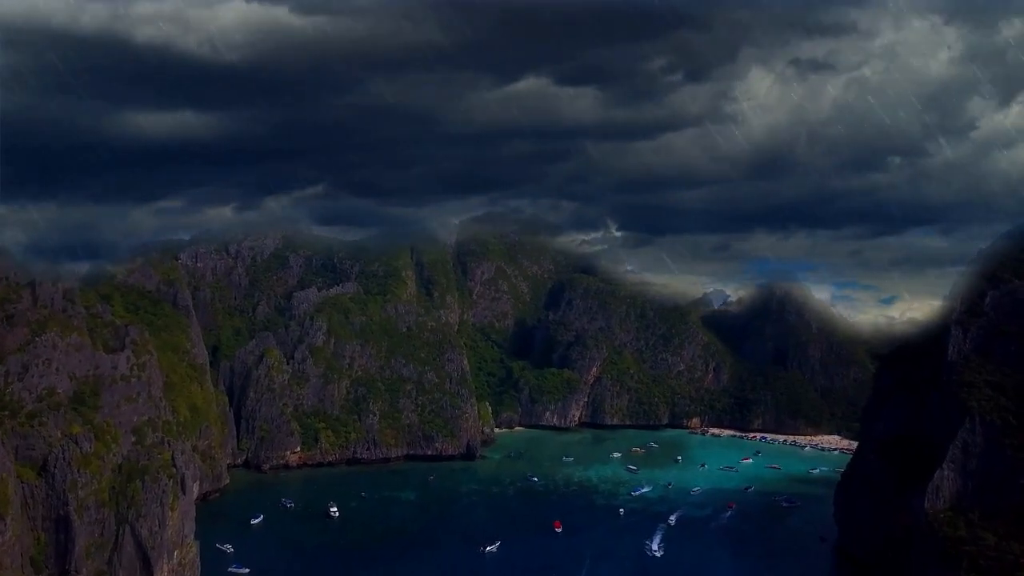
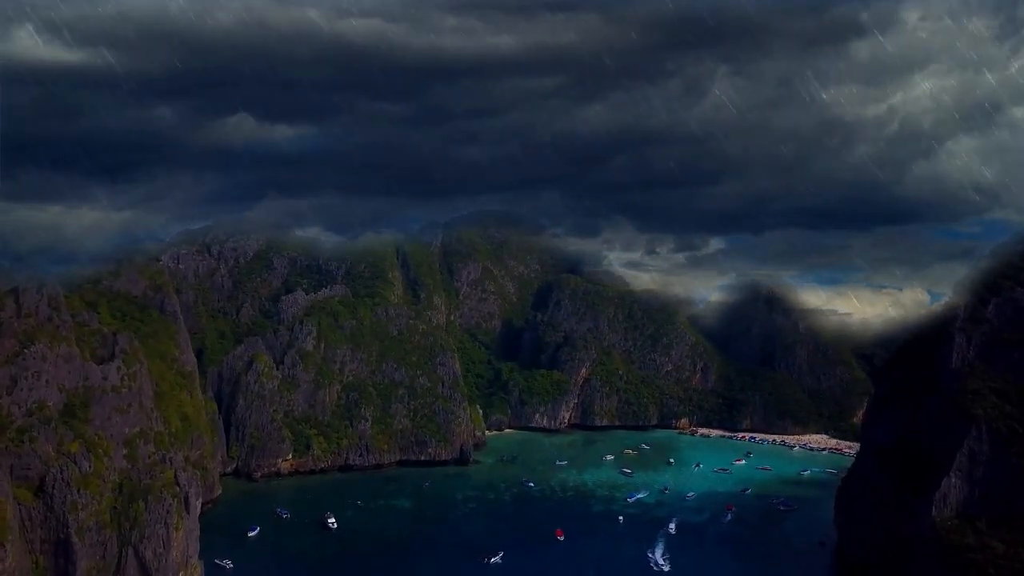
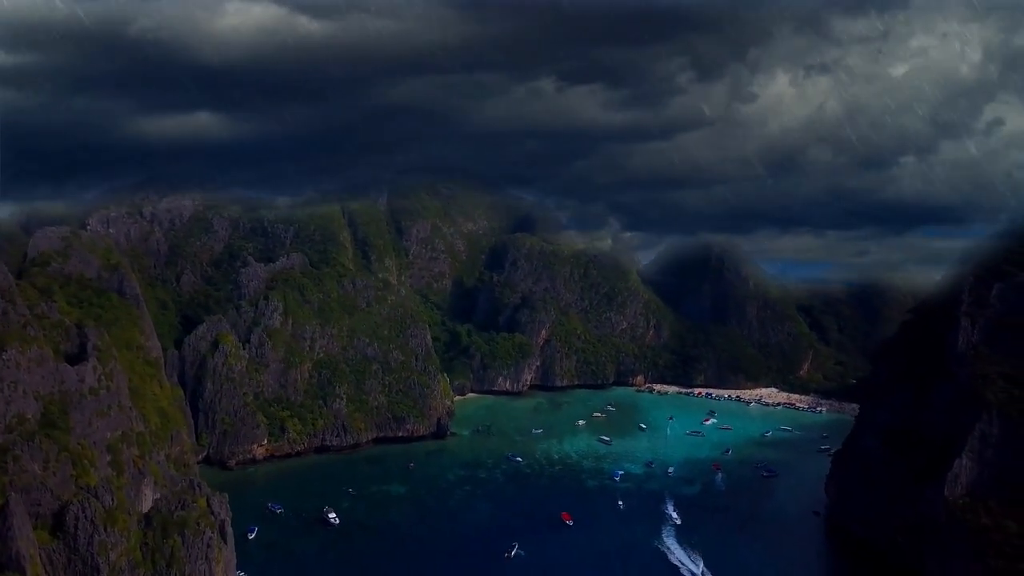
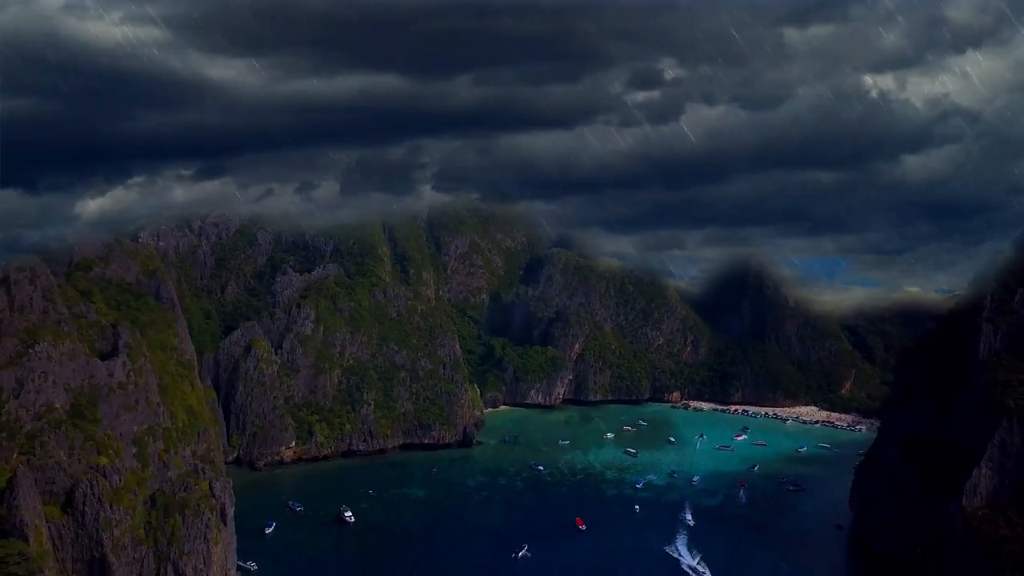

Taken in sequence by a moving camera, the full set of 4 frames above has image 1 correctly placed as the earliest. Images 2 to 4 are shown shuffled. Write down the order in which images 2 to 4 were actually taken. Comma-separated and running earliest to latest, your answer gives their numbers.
2, 4, 3
